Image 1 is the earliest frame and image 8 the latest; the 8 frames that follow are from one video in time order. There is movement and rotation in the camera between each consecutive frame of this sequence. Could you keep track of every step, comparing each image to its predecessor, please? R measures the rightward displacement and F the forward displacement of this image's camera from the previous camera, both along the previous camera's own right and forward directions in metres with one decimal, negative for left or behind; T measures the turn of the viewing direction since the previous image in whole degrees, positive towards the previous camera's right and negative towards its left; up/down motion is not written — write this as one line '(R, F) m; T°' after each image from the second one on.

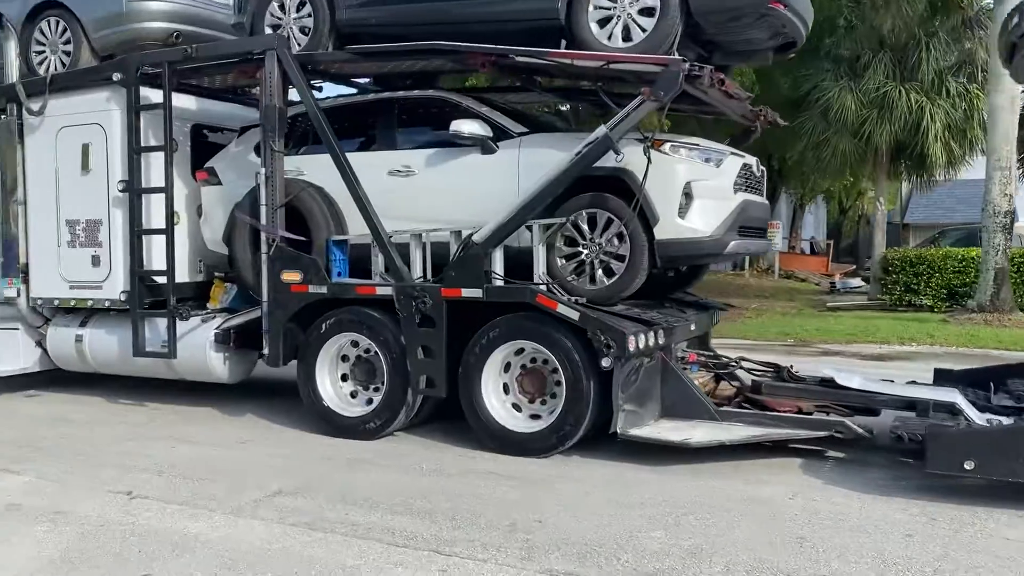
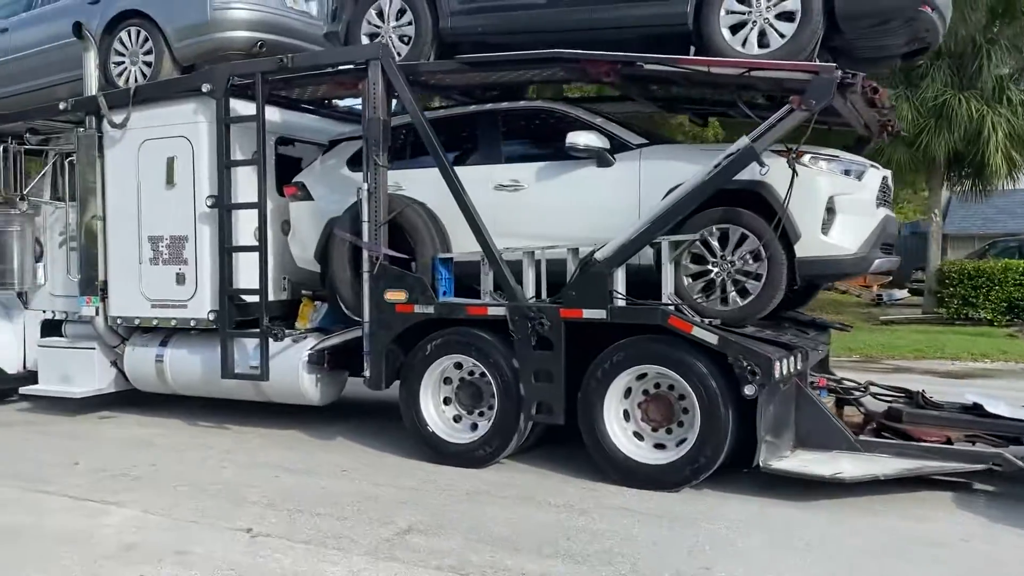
(-0.7, +0.3) m; -1°
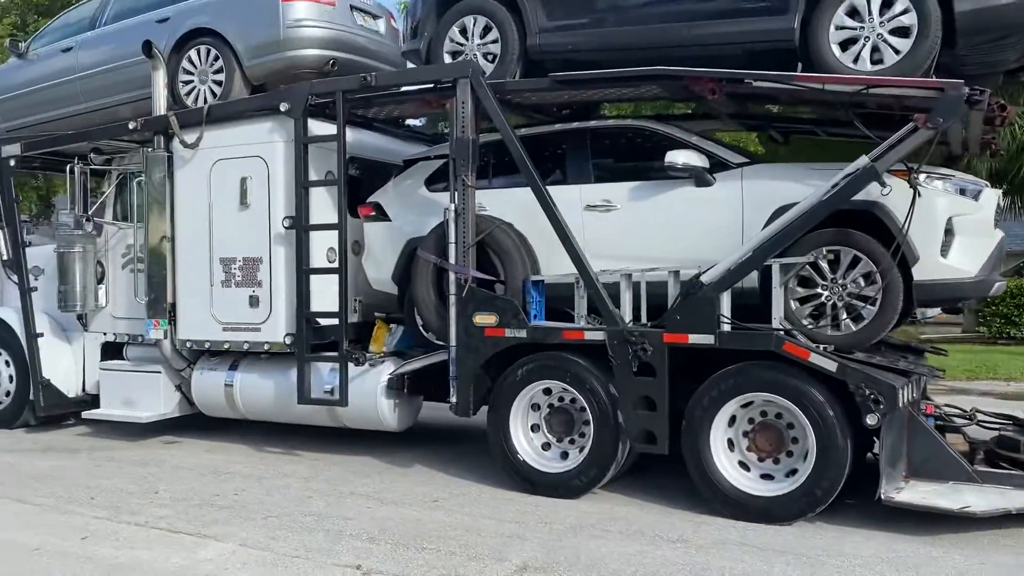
(-0.6, +0.2) m; -1°
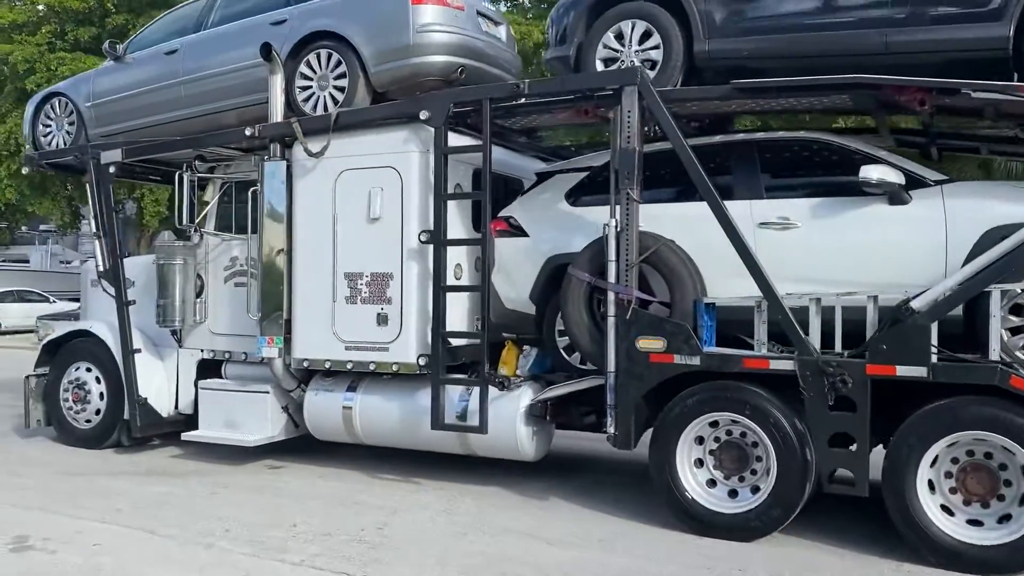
(-1.1, +0.4) m; 0°
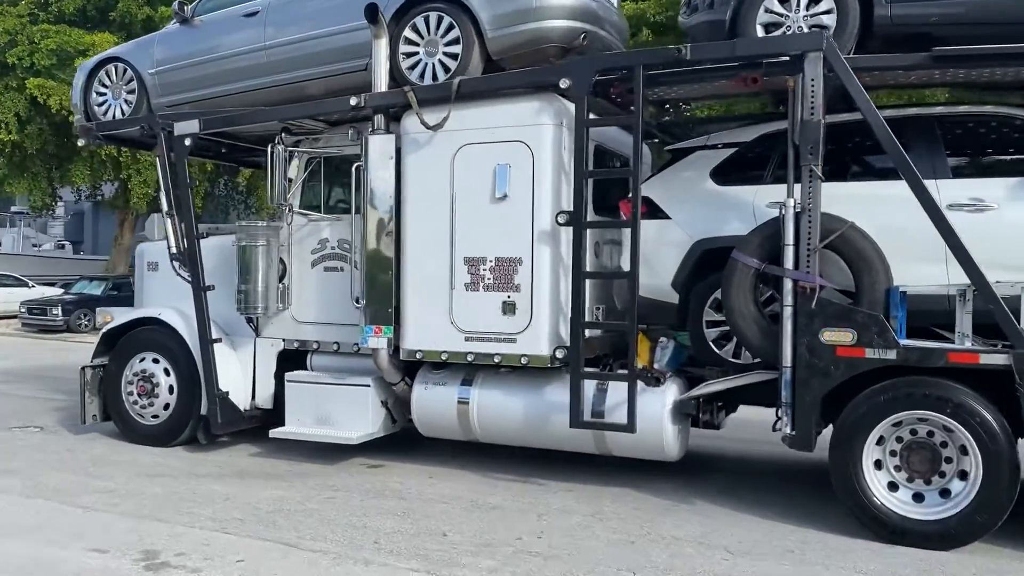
(-1.2, +0.6) m; +2°
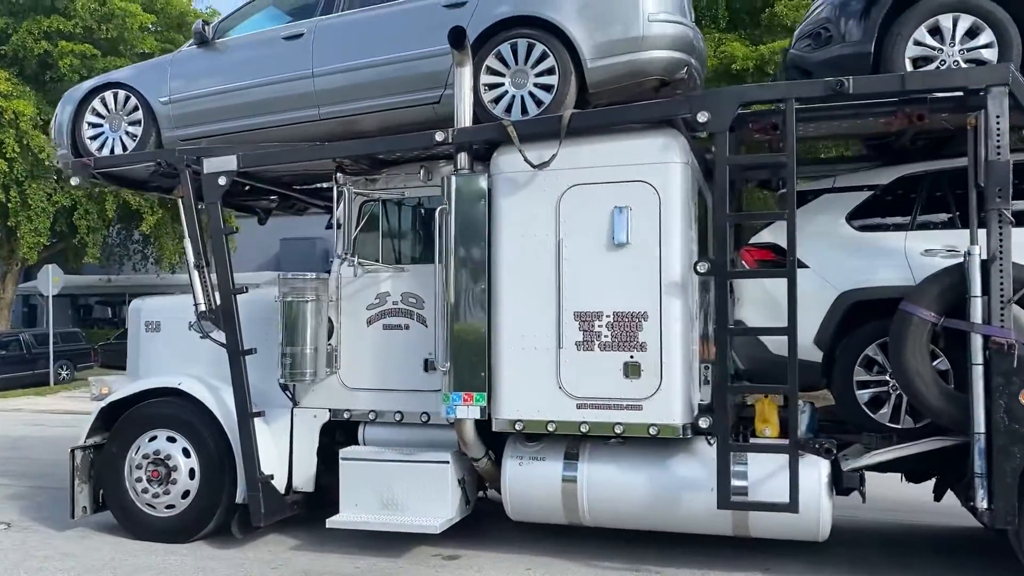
(-1.5, +0.9) m; +8°
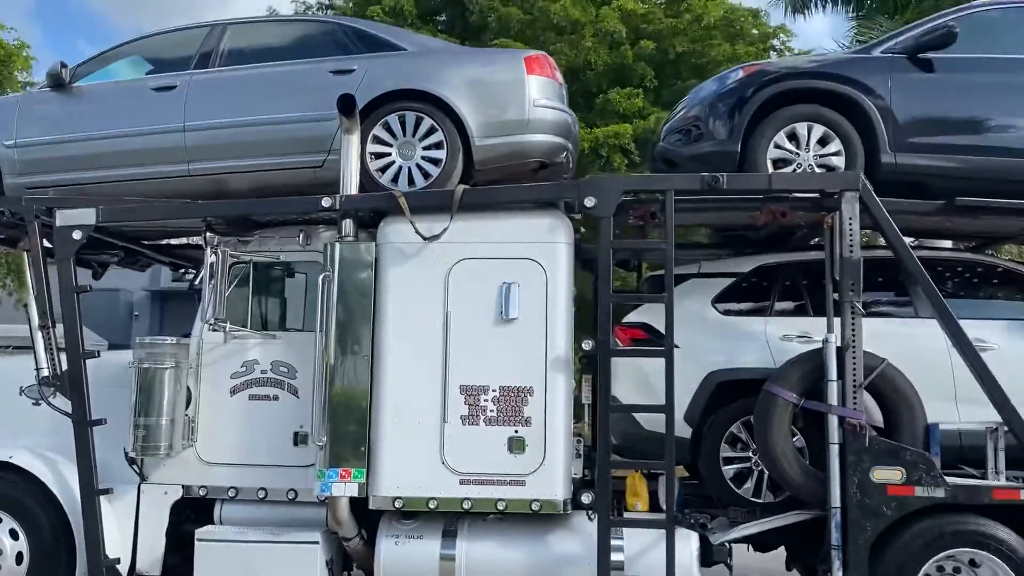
(-0.4, 0.0) m; +12°
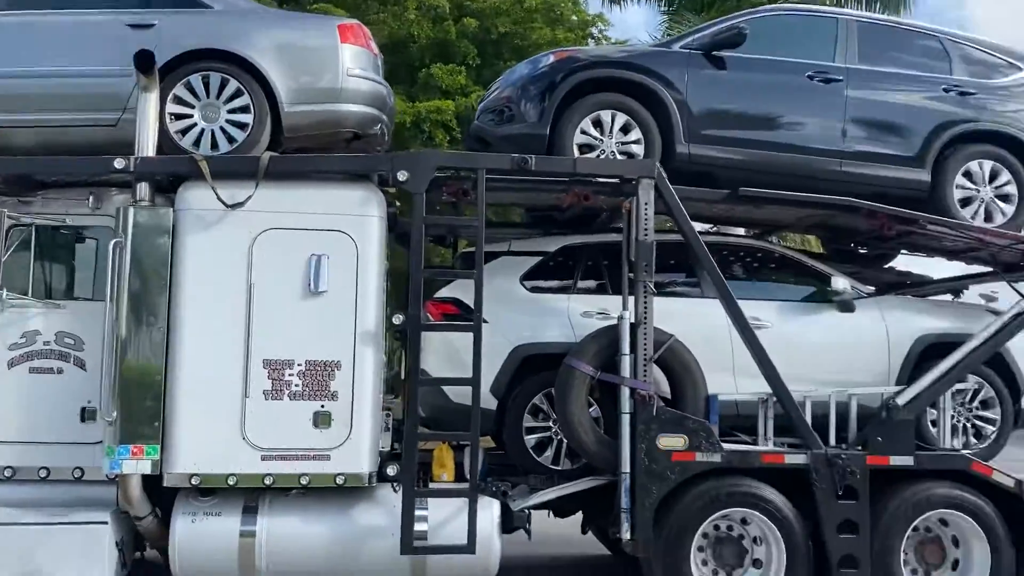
(+0.1, -0.1) m; +12°
